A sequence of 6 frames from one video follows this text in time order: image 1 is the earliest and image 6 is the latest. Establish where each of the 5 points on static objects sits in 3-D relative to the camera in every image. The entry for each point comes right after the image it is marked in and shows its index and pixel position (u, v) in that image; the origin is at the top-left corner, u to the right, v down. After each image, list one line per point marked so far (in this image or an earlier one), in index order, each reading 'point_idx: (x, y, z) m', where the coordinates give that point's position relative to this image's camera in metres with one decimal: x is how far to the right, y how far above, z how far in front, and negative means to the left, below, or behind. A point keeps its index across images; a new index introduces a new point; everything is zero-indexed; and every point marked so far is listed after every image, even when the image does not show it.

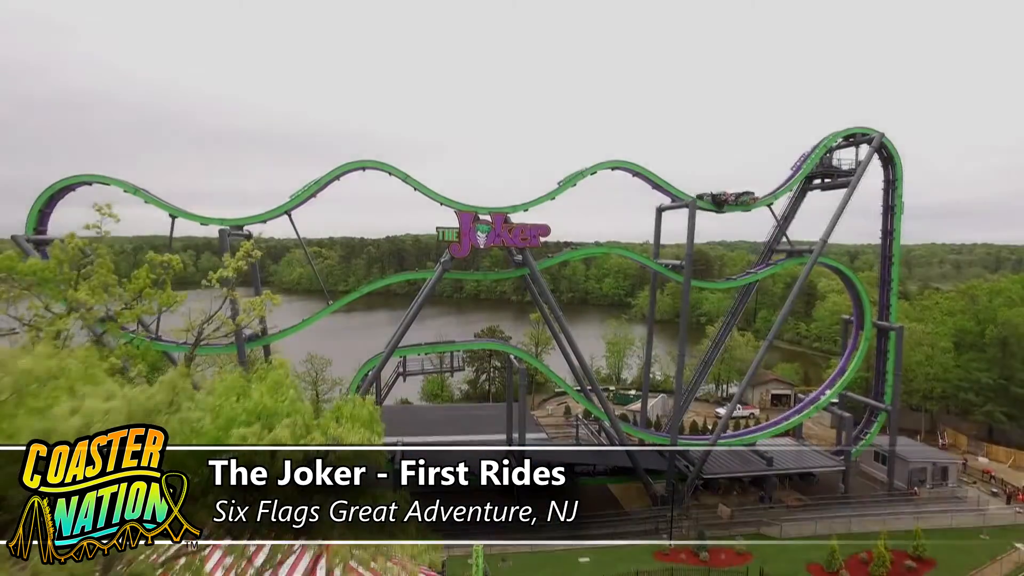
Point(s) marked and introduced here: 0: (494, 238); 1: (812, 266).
0: (-0.5, +1.3, +15.6) m
1: (+9.2, +0.7, +16.8) m
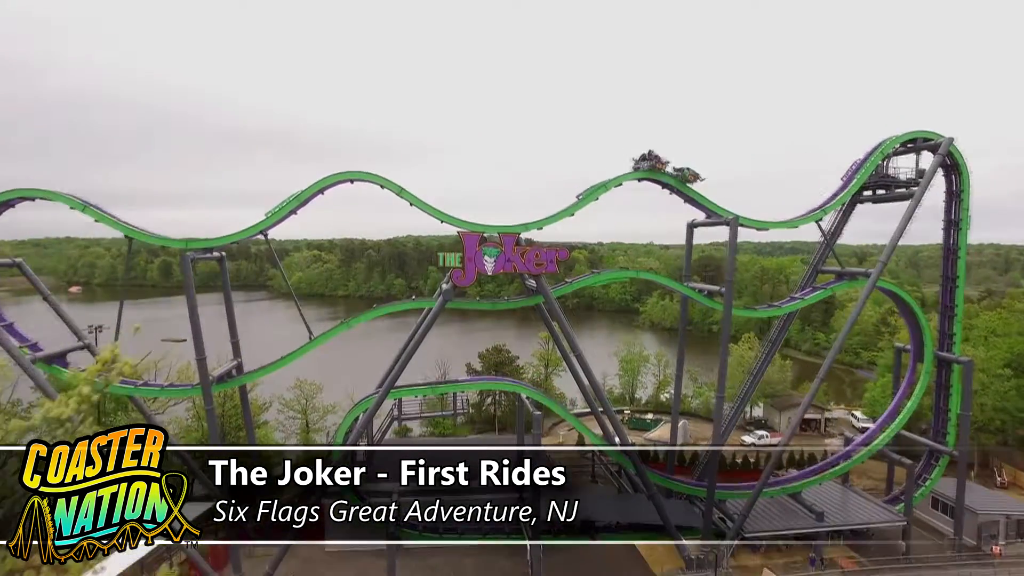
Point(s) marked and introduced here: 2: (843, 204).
0: (-0.2, +0.6, +13.4) m
1: (+9.5, 0.0, +14.6) m
2: (+9.3, +2.4, +15.4) m
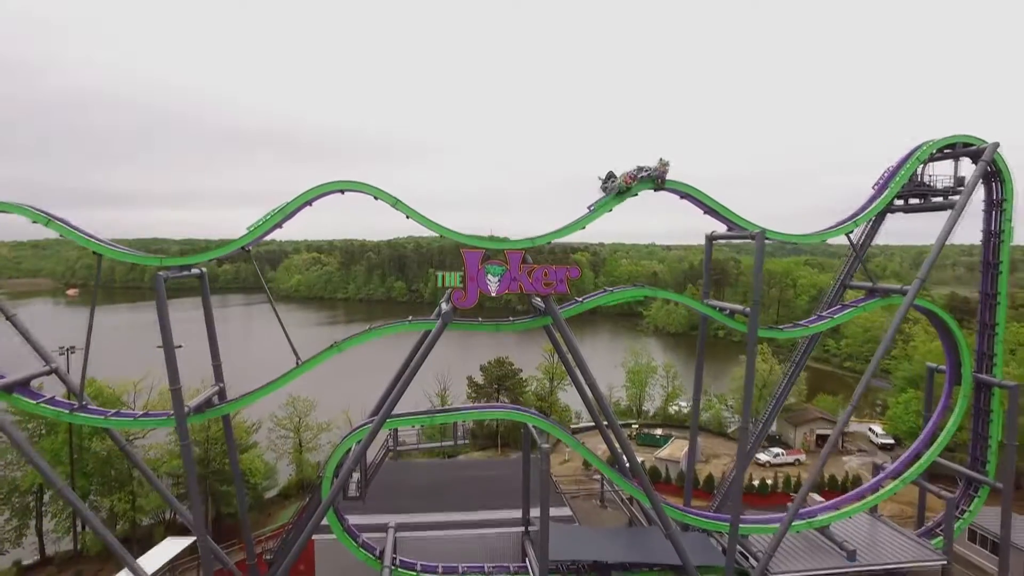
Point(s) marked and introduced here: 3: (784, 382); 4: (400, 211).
0: (-0.1, +0.1, +12.3) m
1: (+9.7, -0.5, +13.5) m
2: (+9.4, +1.9, +14.3) m
3: (+8.1, -2.8, +16.4) m
4: (-3.2, +2.2, +15.8) m
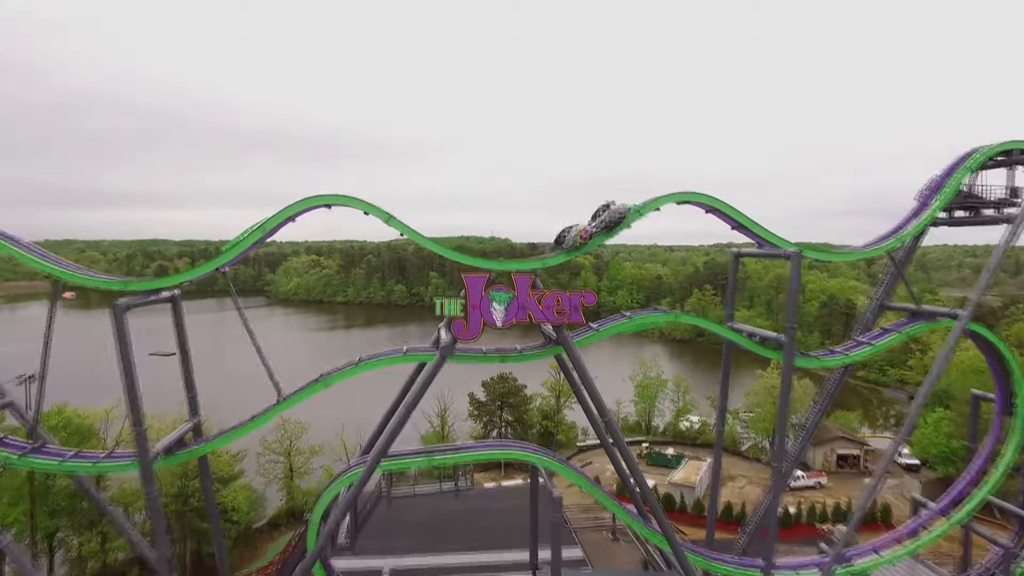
0: (+0.1, -0.4, +11.0) m
1: (+9.8, -1.0, +12.2) m
2: (+9.6, +1.4, +12.9) m
3: (+8.2, -3.4, +15.0) m
4: (-3.0, +1.7, +14.5) m
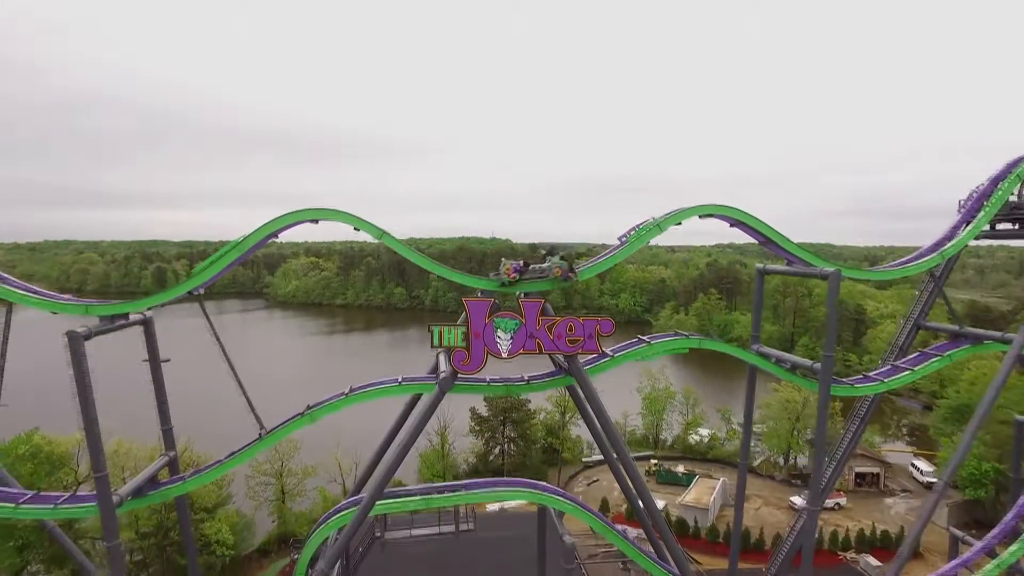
0: (+0.2, -0.8, +9.9) m
1: (+9.9, -1.4, +11.1) m
2: (+9.7, +1.0, +11.9) m
3: (+8.3, -3.8, +14.0) m
4: (-2.9, +1.3, +13.4) m
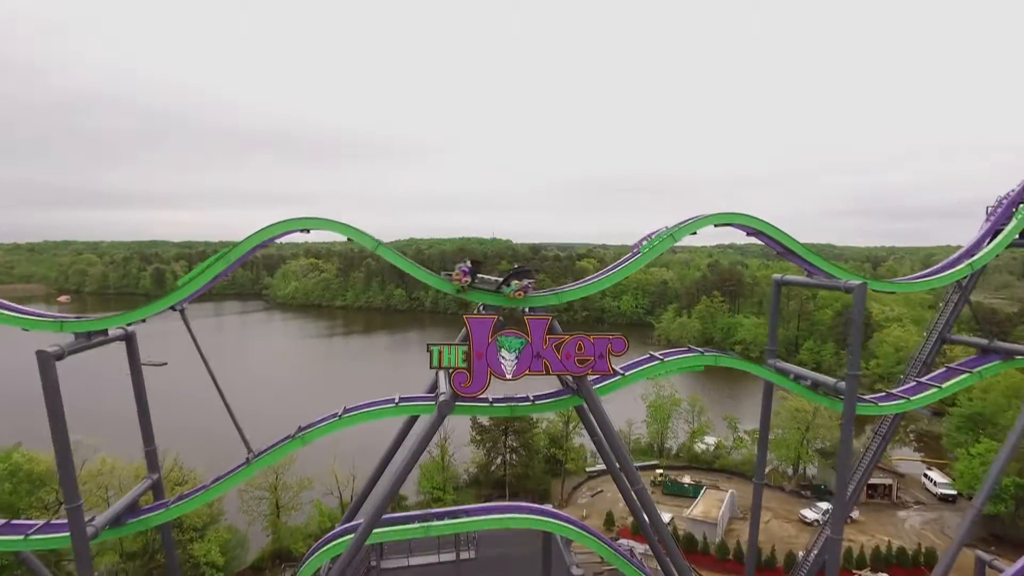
0: (+0.3, -1.0, +9.3) m
1: (+10.0, -1.7, +10.5) m
2: (+9.8, +0.7, +11.3) m
3: (+8.4, -4.0, +13.4) m
4: (-2.8, +1.0, +12.8) m
